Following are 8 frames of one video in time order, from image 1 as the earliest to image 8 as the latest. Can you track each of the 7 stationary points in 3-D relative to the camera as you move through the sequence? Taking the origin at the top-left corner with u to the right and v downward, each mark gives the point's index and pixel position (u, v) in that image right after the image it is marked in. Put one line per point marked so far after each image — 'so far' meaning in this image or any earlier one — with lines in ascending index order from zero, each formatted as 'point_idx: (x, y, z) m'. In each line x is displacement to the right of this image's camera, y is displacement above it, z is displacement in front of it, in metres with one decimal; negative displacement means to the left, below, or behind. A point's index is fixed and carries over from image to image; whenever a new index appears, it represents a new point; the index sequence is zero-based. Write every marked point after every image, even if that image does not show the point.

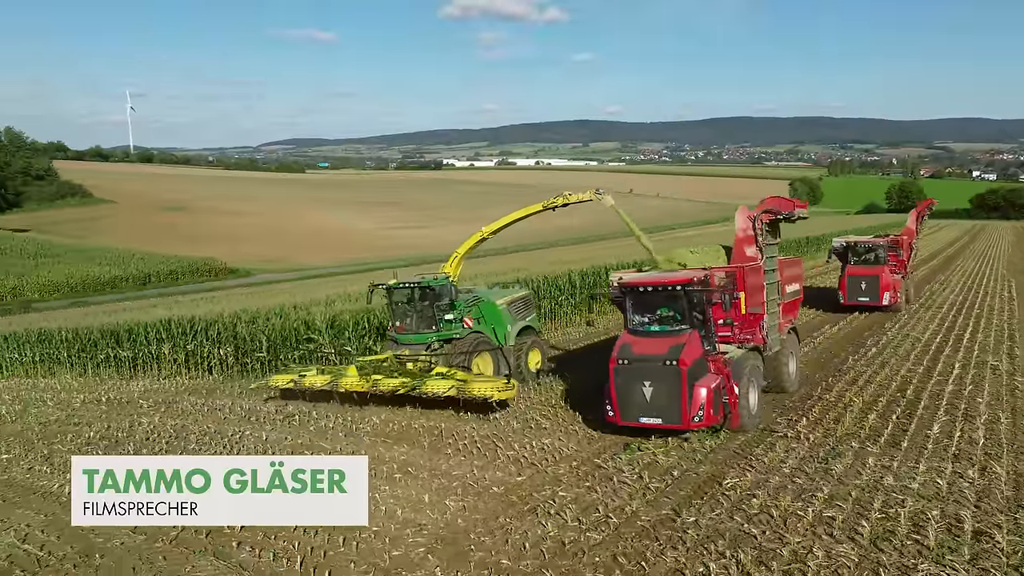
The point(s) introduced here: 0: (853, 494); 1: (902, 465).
0: (+3.1, -1.9, +7.1) m
1: (+4.0, -1.8, +7.9) m
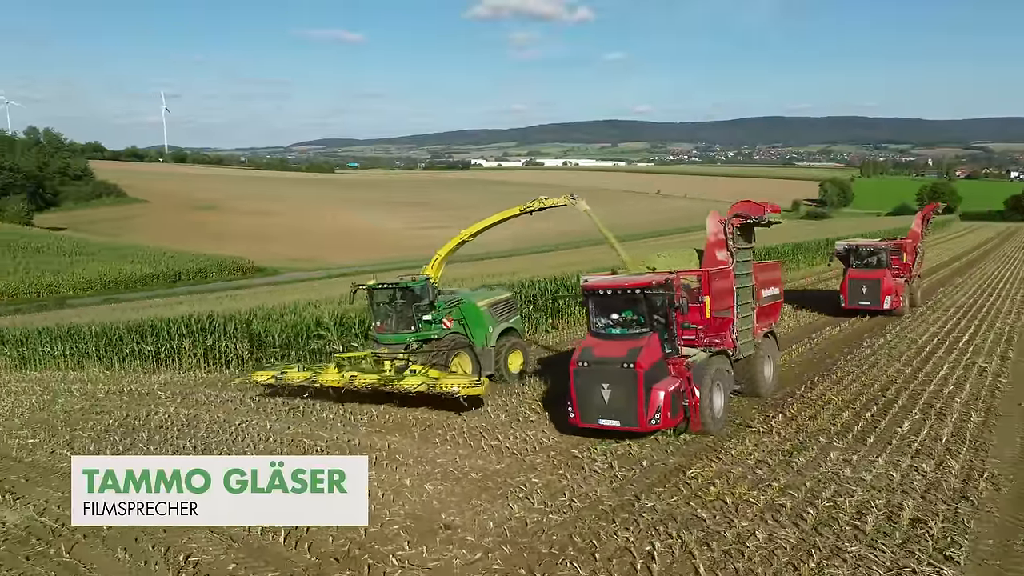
0: (+2.9, -1.9, +7.5) m
1: (+3.8, -1.9, +8.3) m
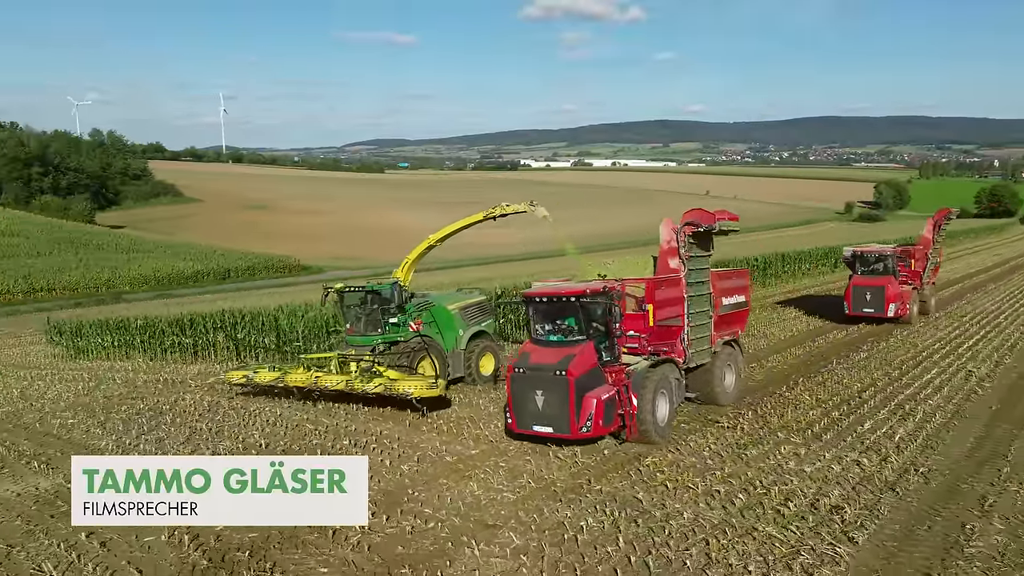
0: (+2.5, -2.0, +8.1) m
1: (+3.5, -1.9, +8.8) m
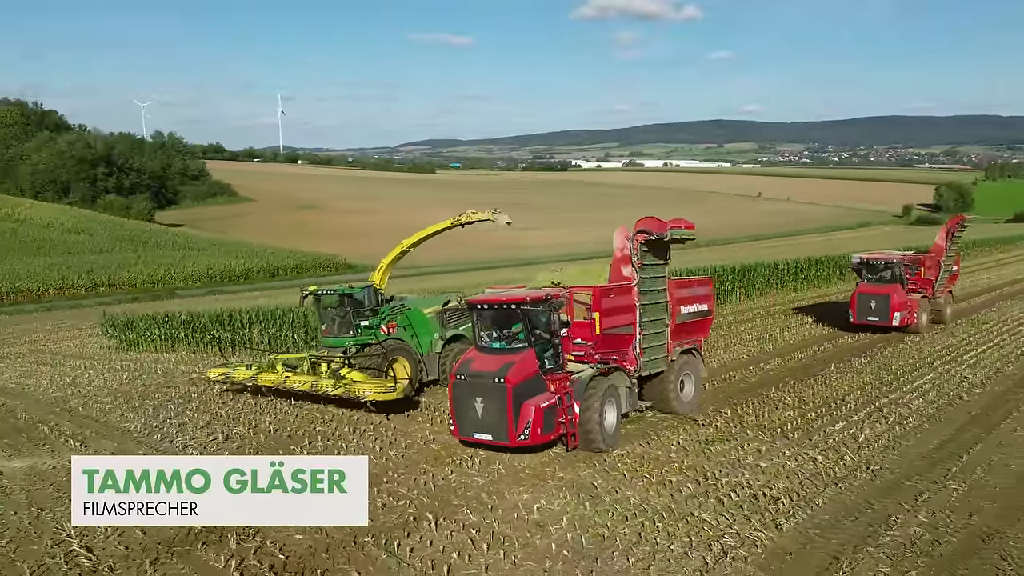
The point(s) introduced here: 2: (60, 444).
0: (+2.2, -2.1, +8.7) m
1: (+3.2, -2.0, +9.4) m
2: (-6.3, -2.2, +10.6) m
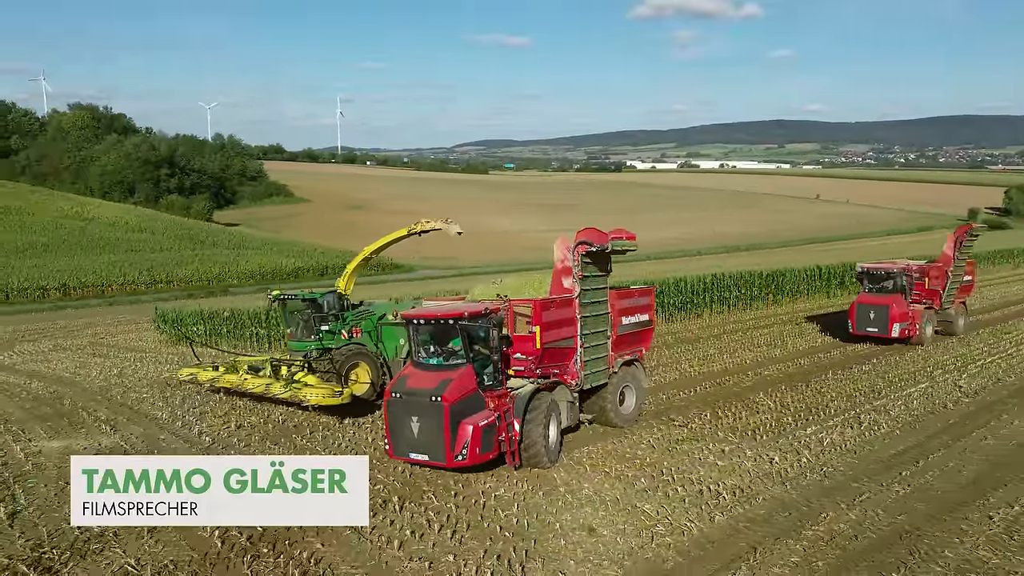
0: (+1.9, -2.2, +9.3) m
1: (+2.9, -2.1, +9.9) m
2: (-6.5, -2.2, +11.7) m
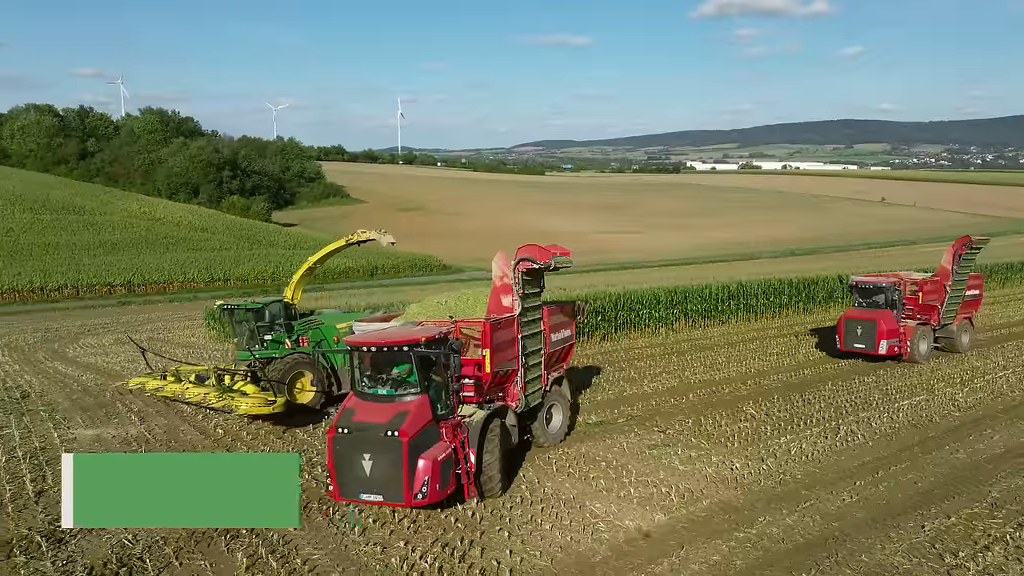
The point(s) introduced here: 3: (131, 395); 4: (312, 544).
0: (+1.5, -2.3, +9.9) m
1: (+2.6, -2.3, +10.4) m
2: (-6.6, -2.2, +12.9) m
3: (-7.7, -2.2, +15.4) m
4: (-2.0, -2.5, +7.5) m
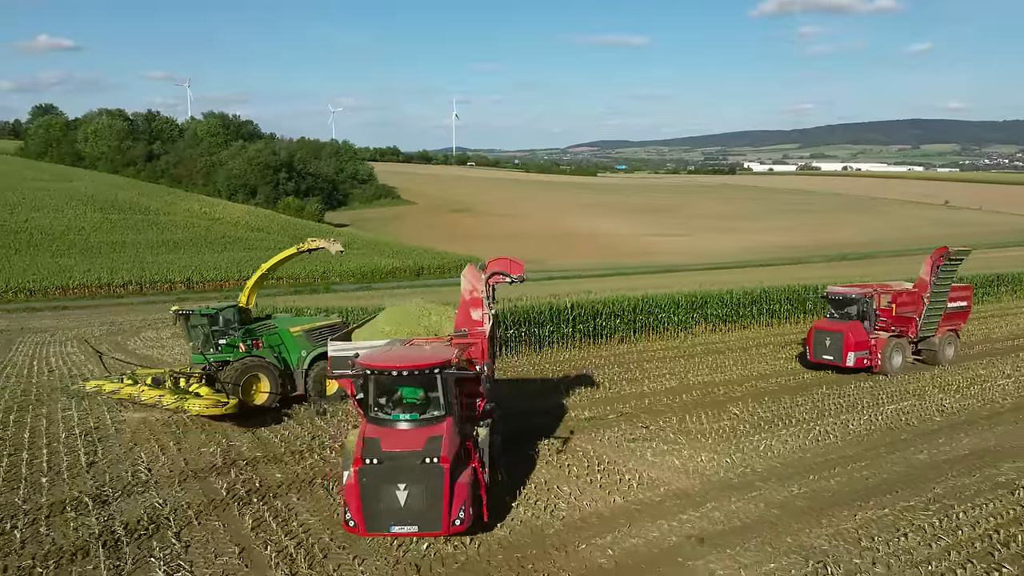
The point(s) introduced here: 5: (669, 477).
0: (+1.3, -2.4, +10.9) m
1: (+2.5, -2.4, +11.3) m
2: (-6.6, -2.2, +14.5) m
3: (-7.5, -2.2, +17.0) m
4: (-2.3, -2.6, +8.8) m
5: (+2.1, -2.5, +10.0) m
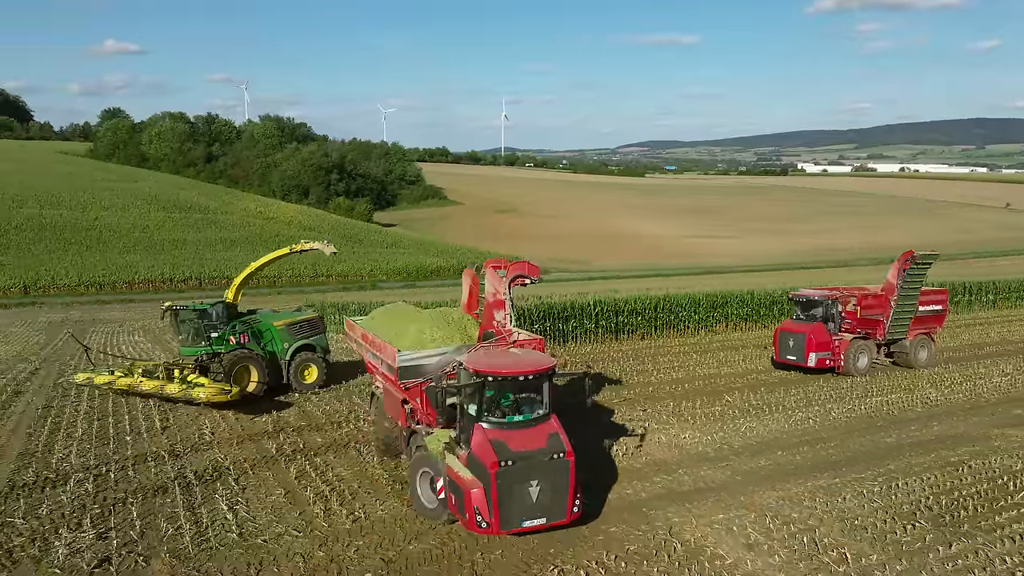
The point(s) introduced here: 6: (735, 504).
0: (+1.4, -2.4, +12.4) m
1: (+2.6, -2.4, +12.8) m
2: (-6.2, -2.1, +16.5) m
3: (-7.0, -2.0, +19.1) m
4: (-2.3, -2.5, +10.5) m
5: (+2.2, -2.5, +11.5) m
6: (+2.8, -2.7, +9.4) m
